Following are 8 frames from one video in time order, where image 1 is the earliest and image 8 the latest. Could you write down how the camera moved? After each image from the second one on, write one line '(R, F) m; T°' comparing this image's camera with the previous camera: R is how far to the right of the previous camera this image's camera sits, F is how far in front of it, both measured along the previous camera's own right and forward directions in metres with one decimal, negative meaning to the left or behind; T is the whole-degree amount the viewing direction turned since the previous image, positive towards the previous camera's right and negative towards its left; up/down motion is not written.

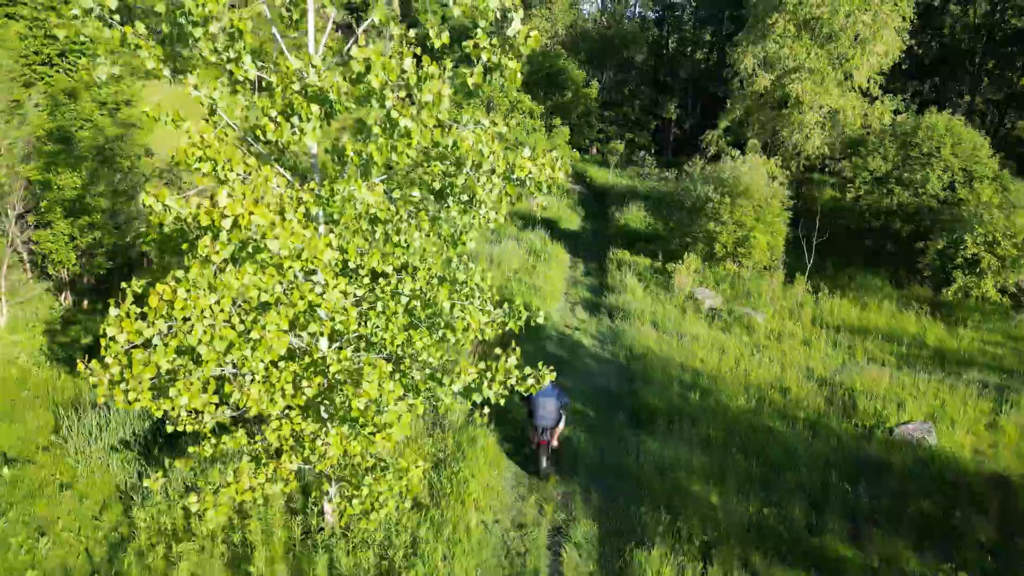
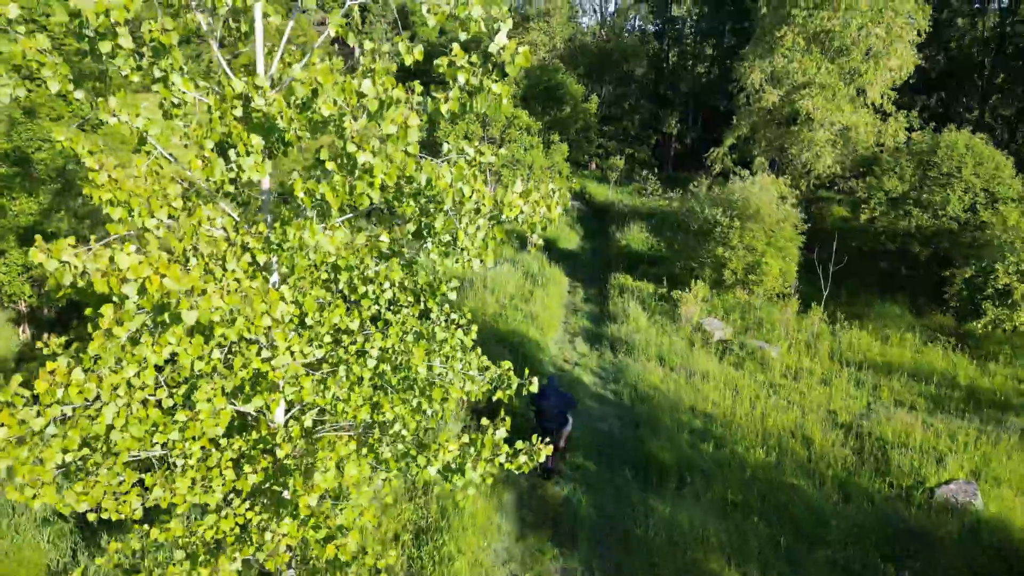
(+0.1, +0.8) m; 0°
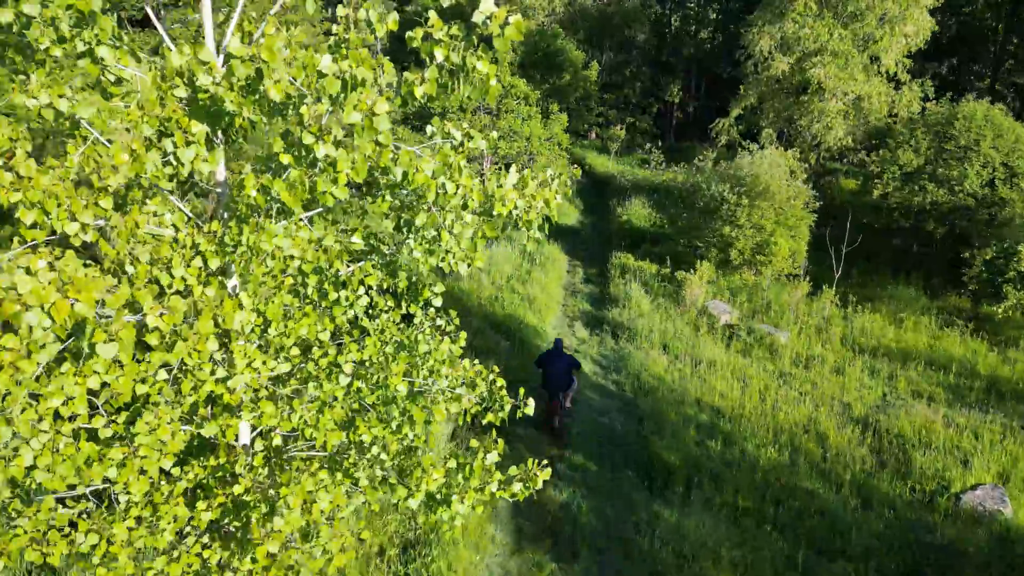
(0.0, +0.5) m; 0°
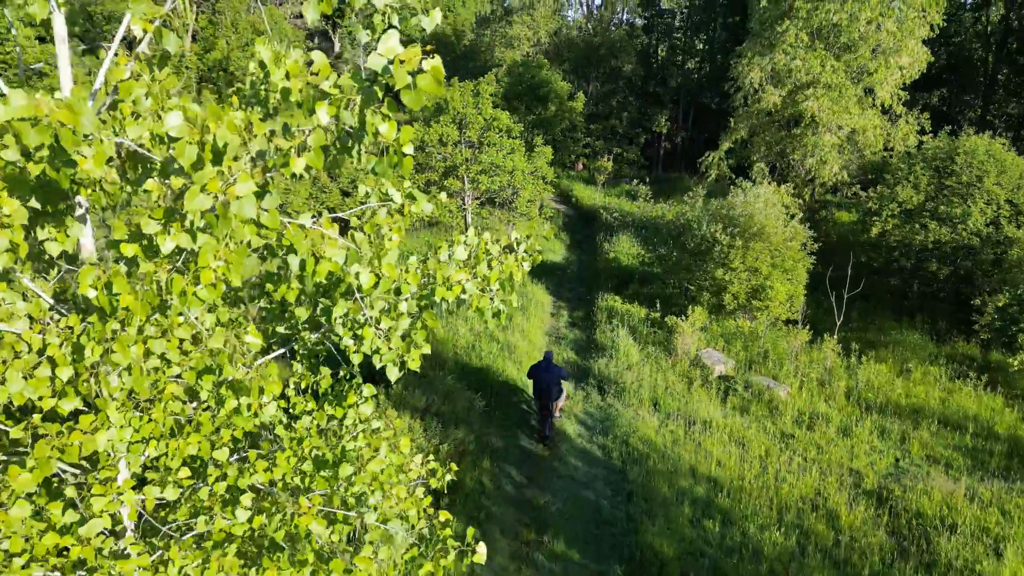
(+0.2, +0.8) m; +1°
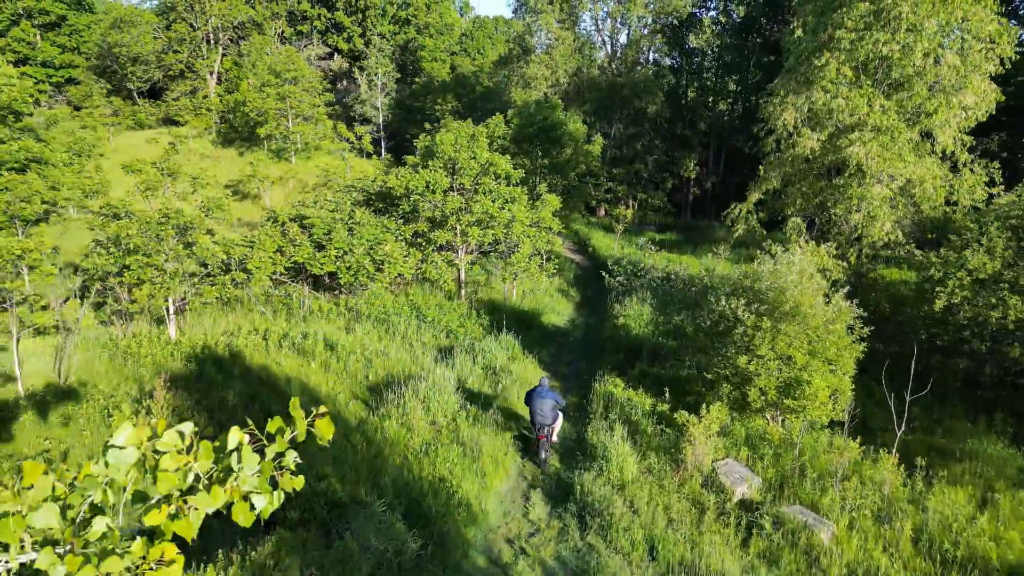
(+0.8, +2.1) m; -3°
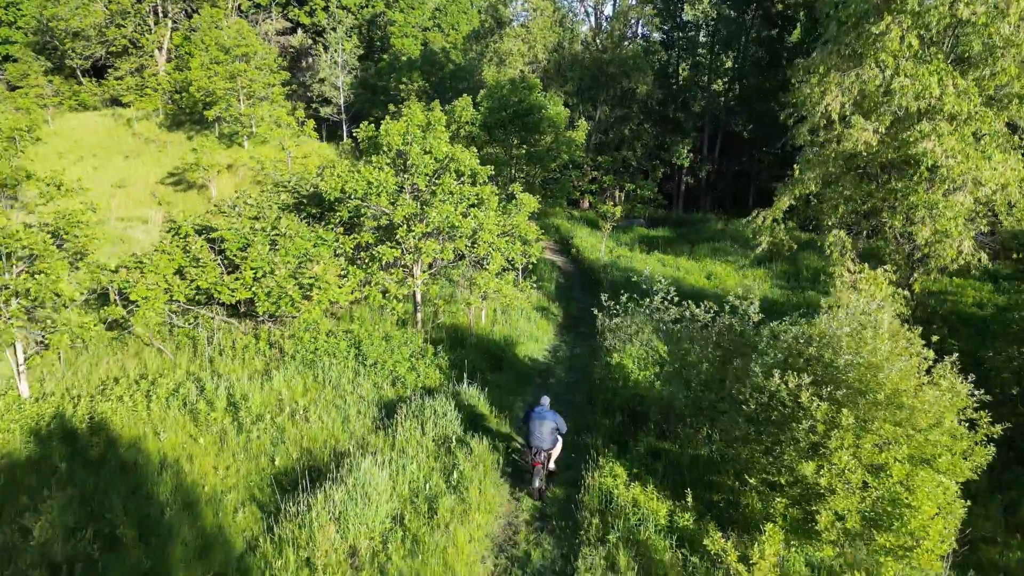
(+0.2, +2.9) m; +2°
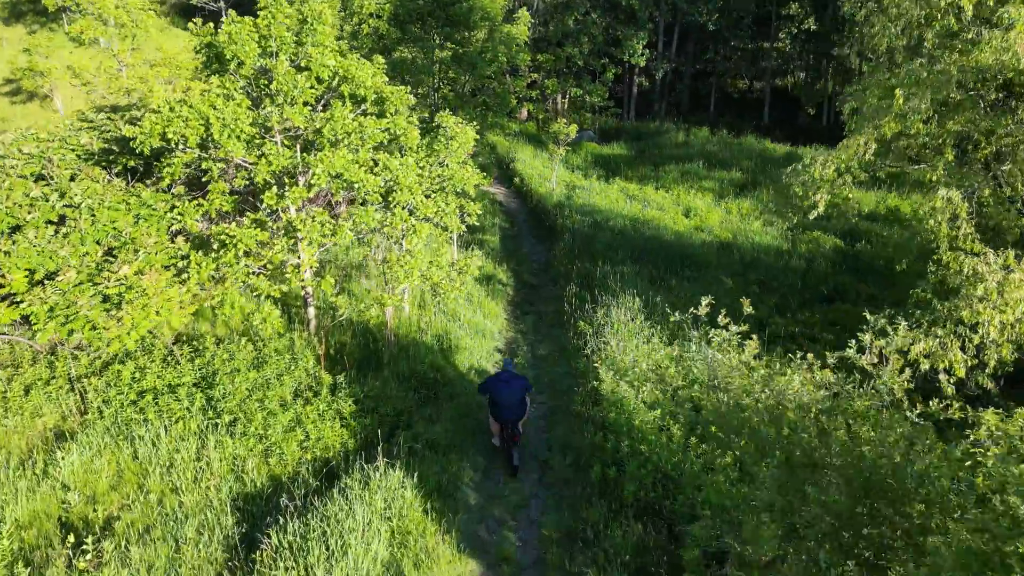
(-0.1, +3.9) m; +6°
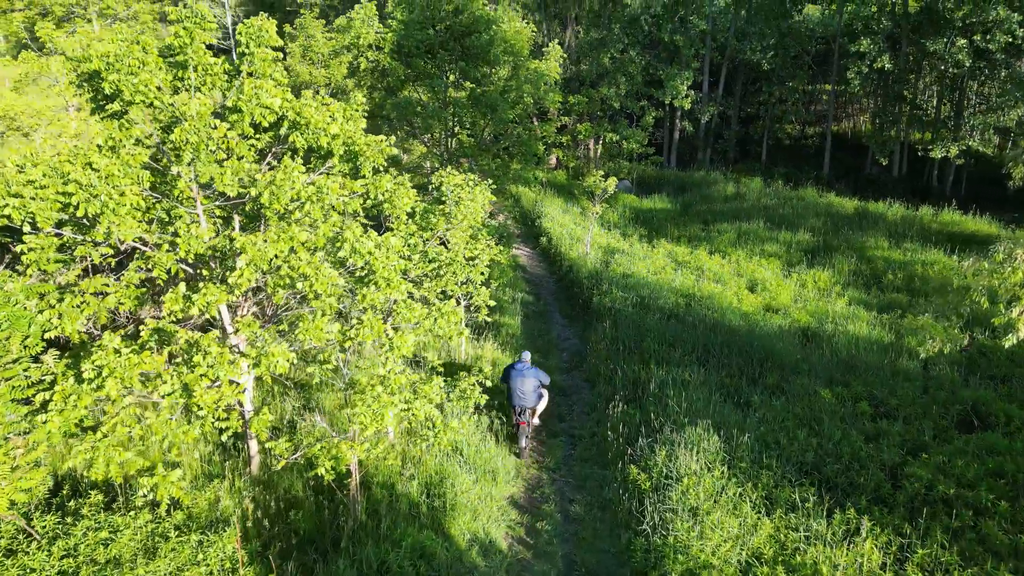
(0.0, +2.5) m; -2°
